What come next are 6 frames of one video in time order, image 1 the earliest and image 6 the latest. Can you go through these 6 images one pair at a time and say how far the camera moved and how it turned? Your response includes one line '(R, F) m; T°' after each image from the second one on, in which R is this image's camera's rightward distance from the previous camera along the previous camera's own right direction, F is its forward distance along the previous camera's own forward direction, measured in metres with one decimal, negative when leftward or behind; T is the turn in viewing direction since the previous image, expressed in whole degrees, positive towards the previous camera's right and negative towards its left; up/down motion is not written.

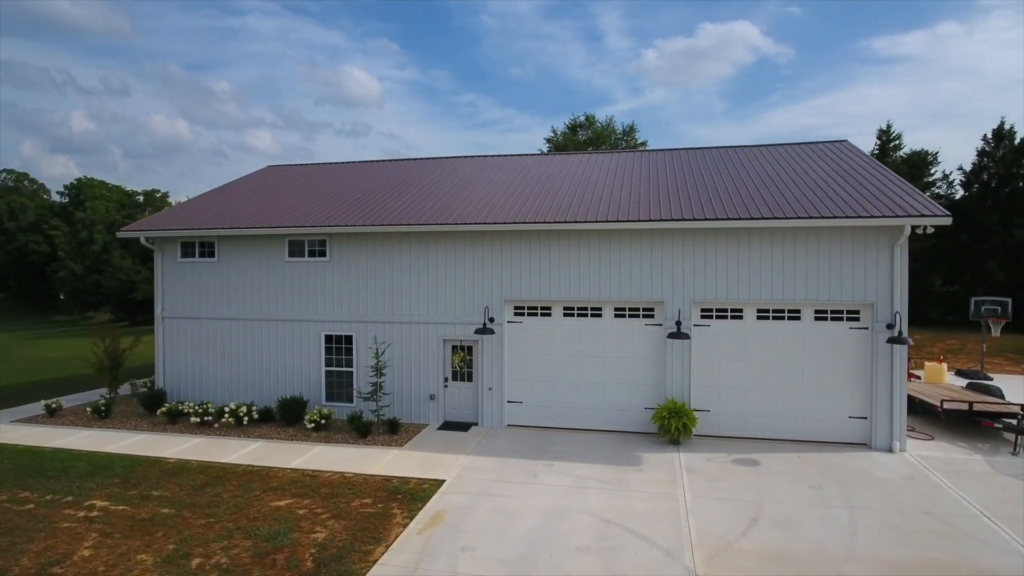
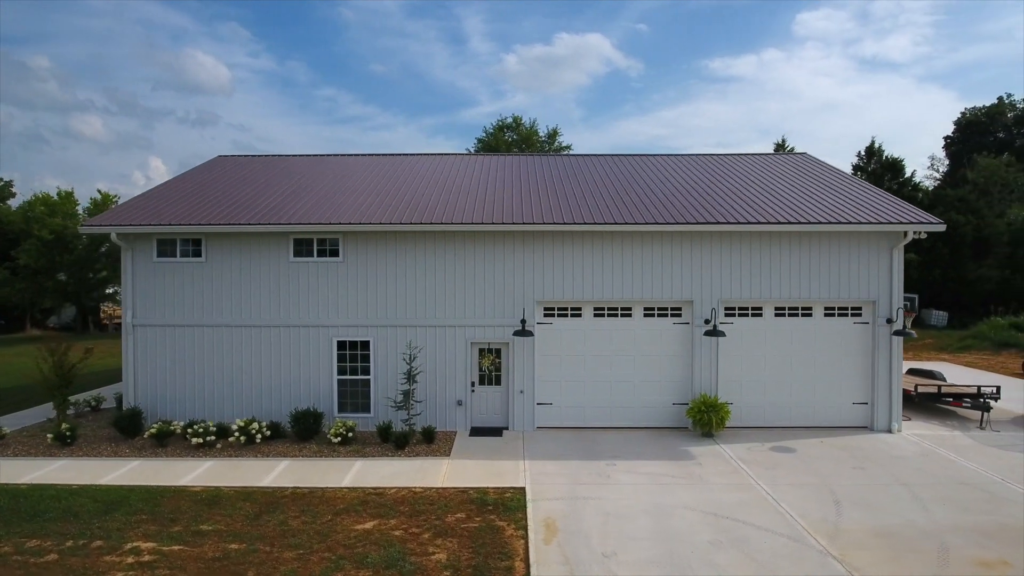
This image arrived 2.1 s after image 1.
(-3.2, +0.5) m; +12°
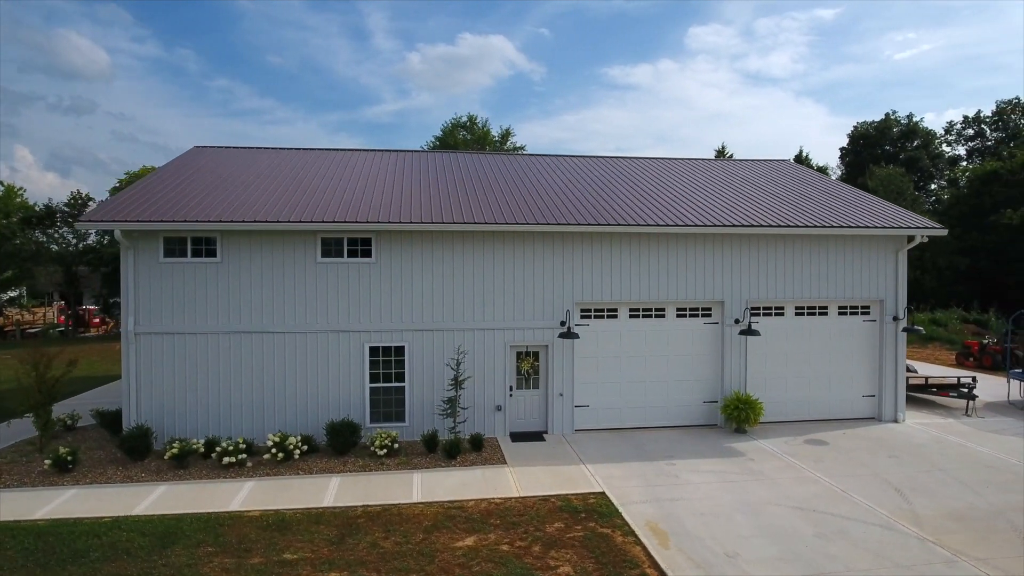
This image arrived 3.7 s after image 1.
(-2.5, +0.5) m; +9°
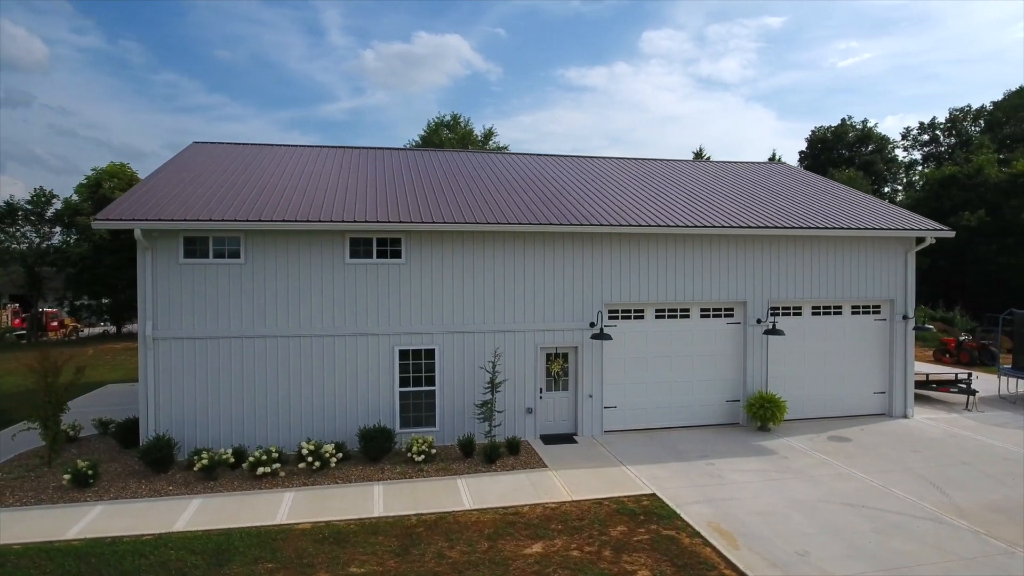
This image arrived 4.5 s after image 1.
(-1.4, +0.2) m; +4°
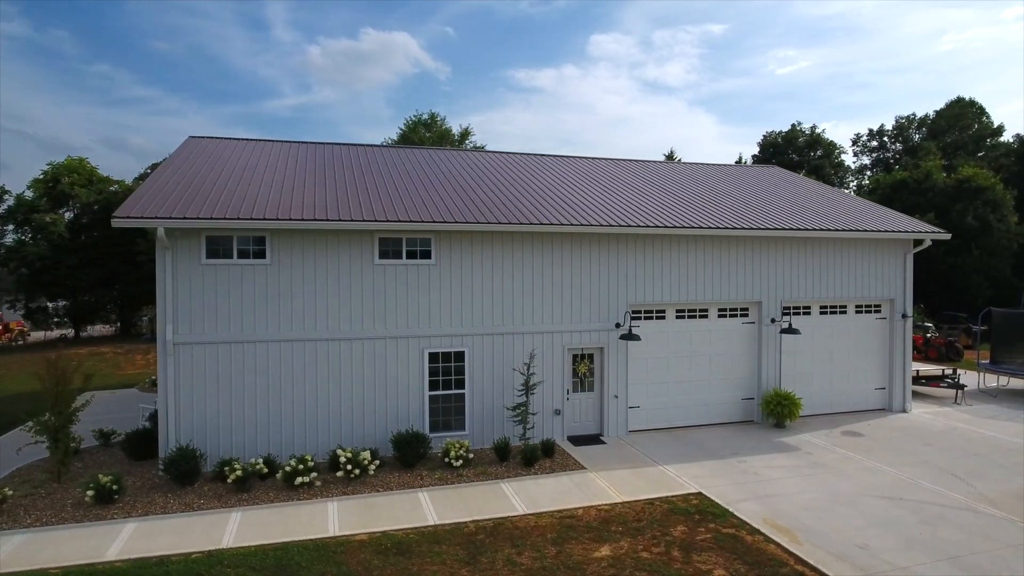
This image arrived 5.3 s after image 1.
(-1.4, +0.2) m; +5°
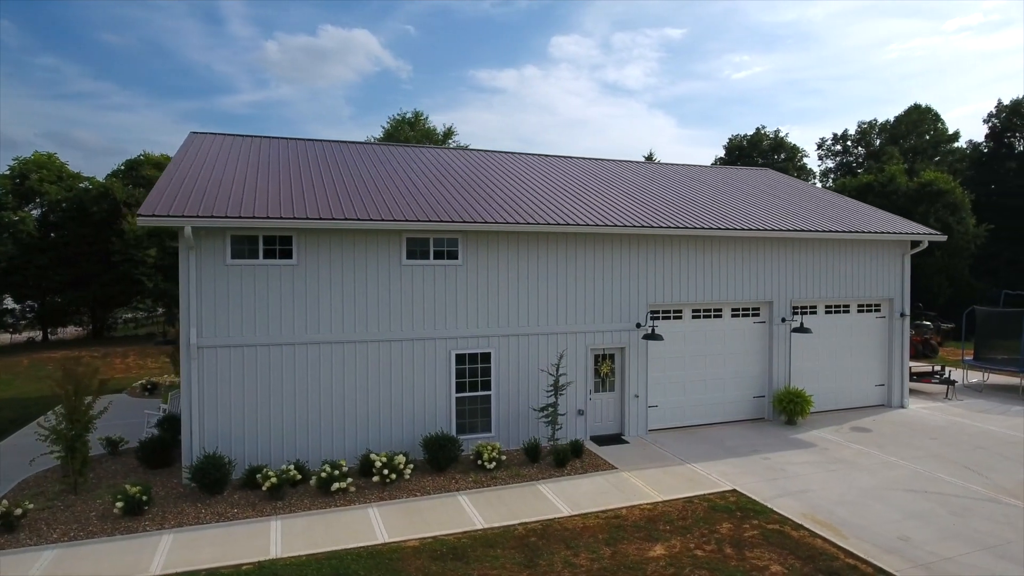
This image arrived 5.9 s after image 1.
(-1.1, +0.1) m; +4°
